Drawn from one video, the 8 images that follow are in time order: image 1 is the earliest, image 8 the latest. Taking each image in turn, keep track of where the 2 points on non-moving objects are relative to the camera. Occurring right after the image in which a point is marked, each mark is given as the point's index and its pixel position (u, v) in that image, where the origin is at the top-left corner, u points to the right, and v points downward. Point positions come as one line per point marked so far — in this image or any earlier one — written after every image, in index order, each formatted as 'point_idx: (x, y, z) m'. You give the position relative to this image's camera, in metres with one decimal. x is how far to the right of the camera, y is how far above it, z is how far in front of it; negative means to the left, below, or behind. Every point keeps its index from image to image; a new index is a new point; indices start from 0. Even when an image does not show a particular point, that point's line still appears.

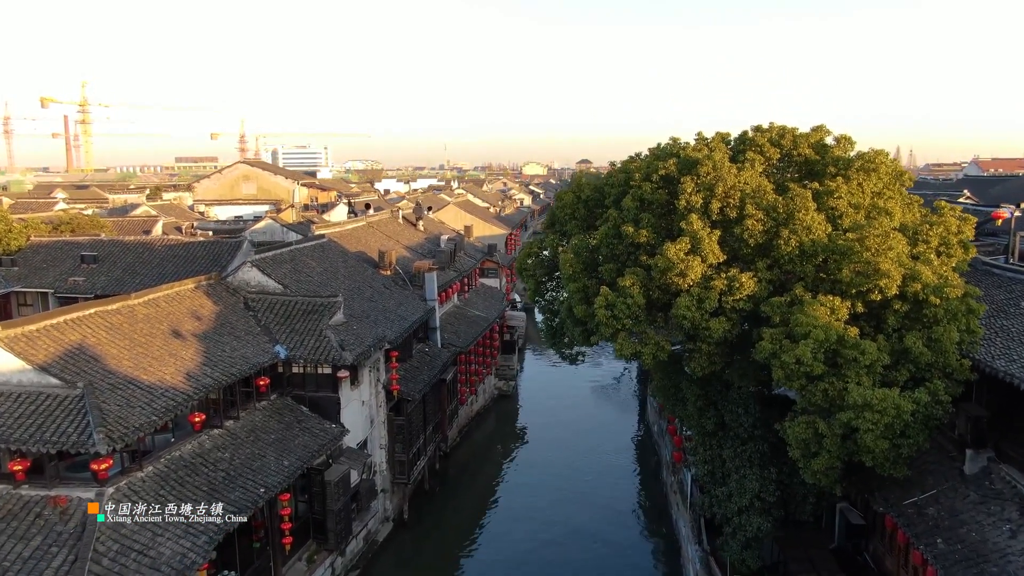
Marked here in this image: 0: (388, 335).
0: (-3.1, -1.2, +17.0) m
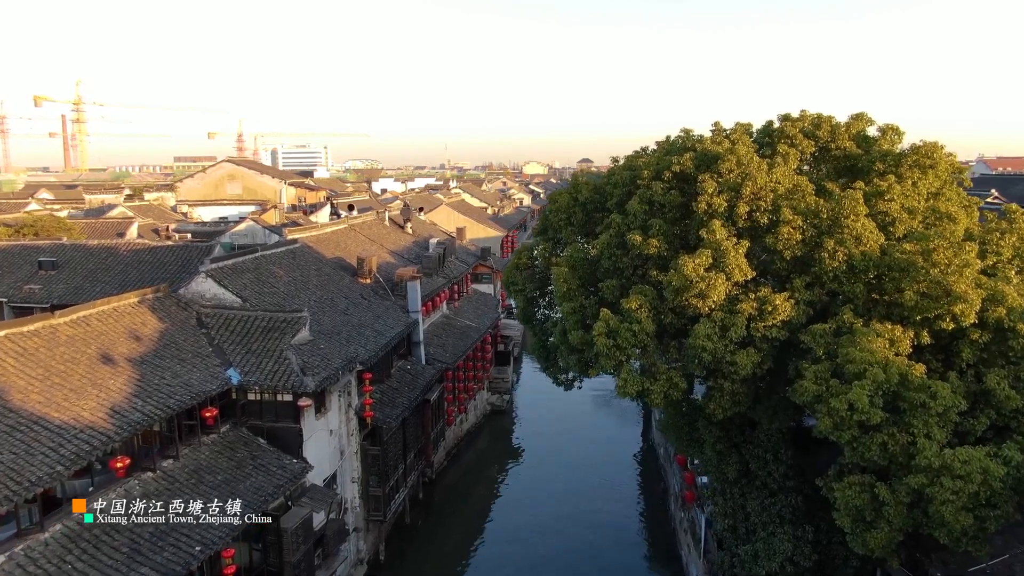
0: (-3.4, -1.5, +15.0) m
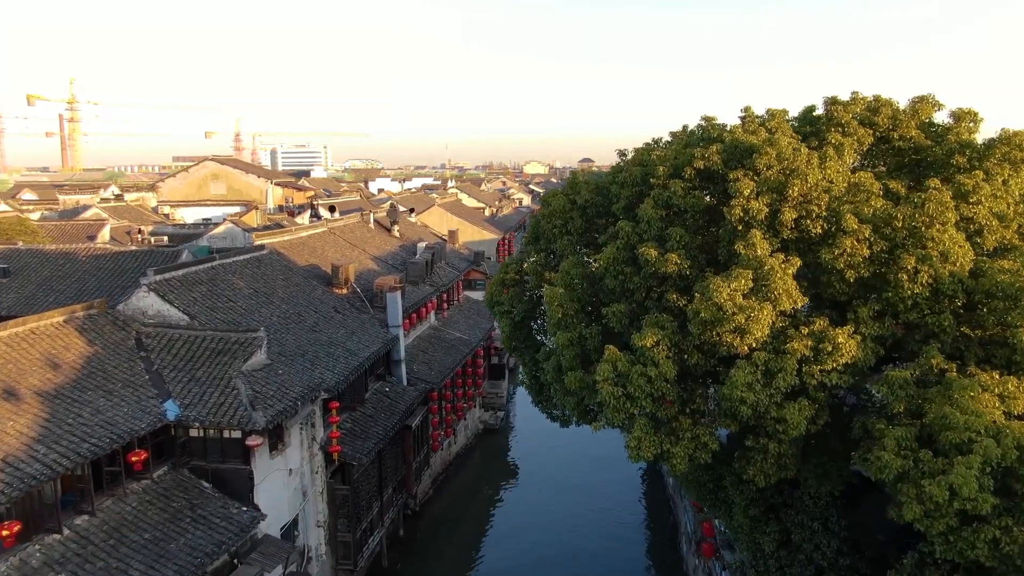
0: (-3.6, -1.8, +13.1) m
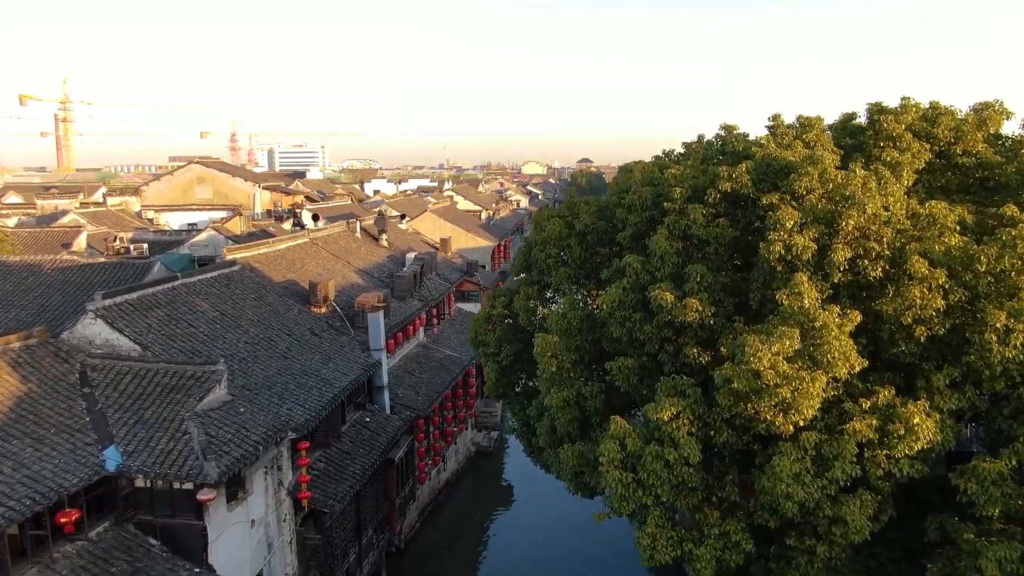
0: (-3.8, -2.3, +11.7) m
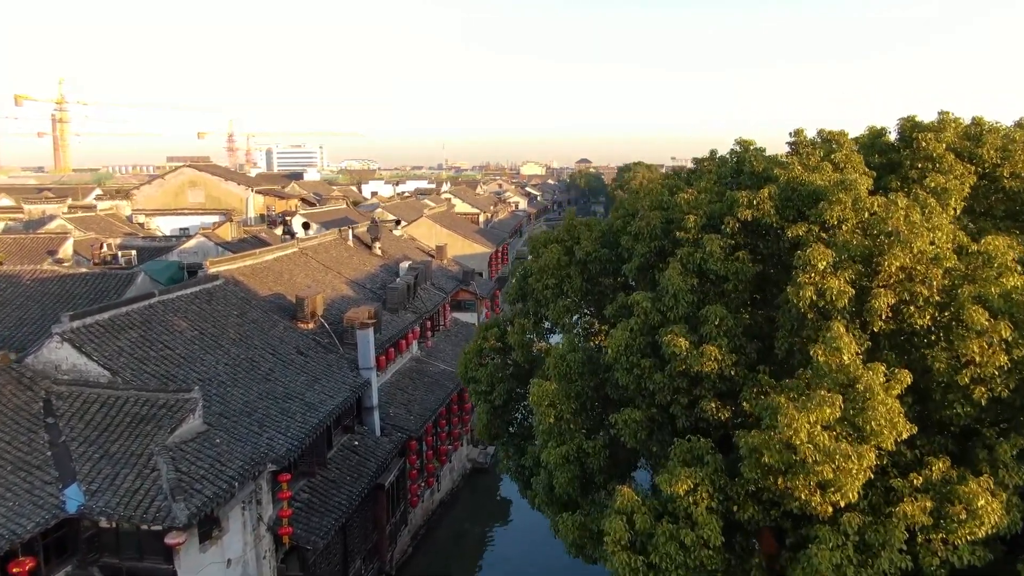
0: (-3.8, -2.6, +10.9) m
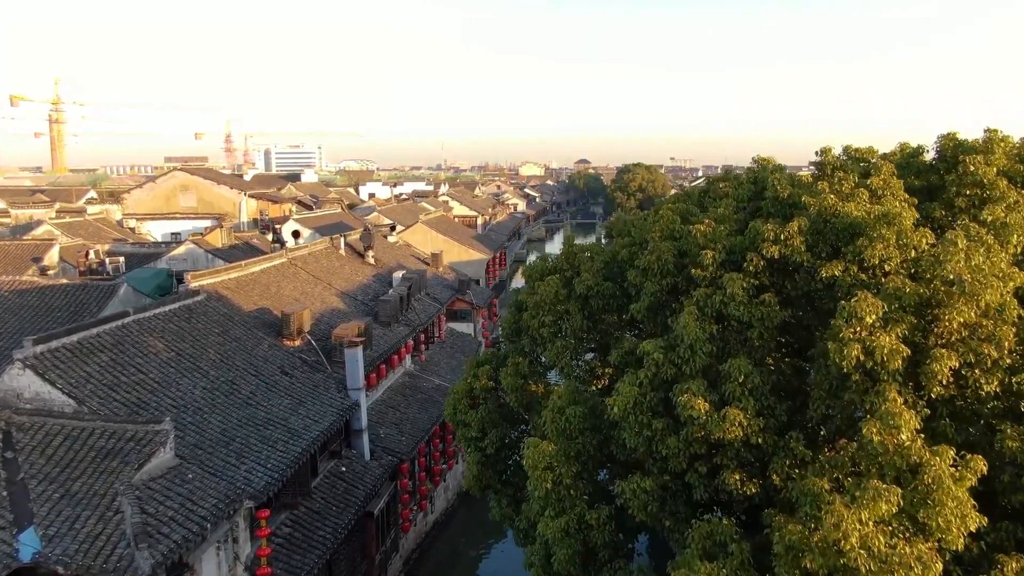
0: (-3.9, -2.9, +10.2) m
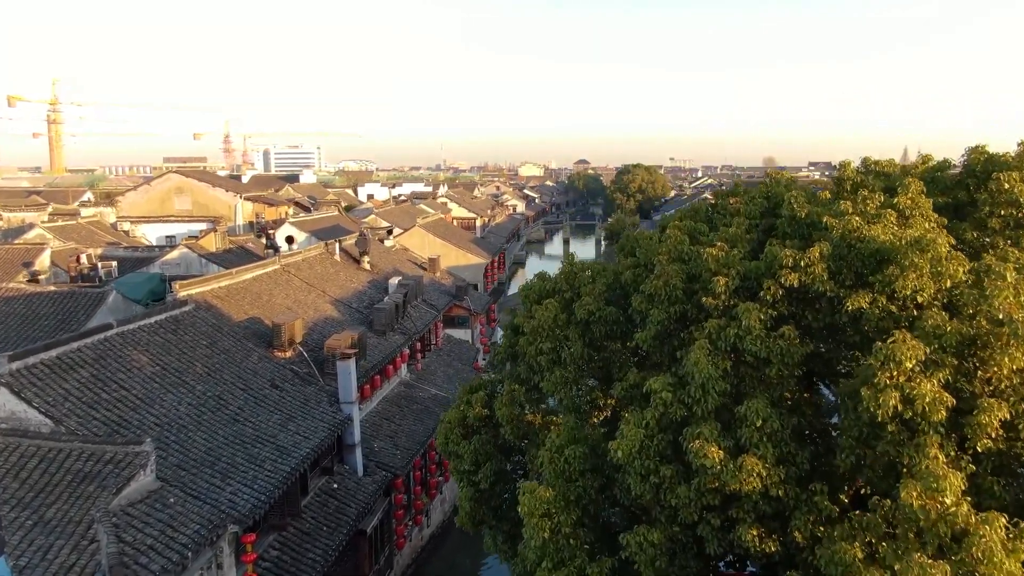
0: (-3.9, -3.1, +9.8) m
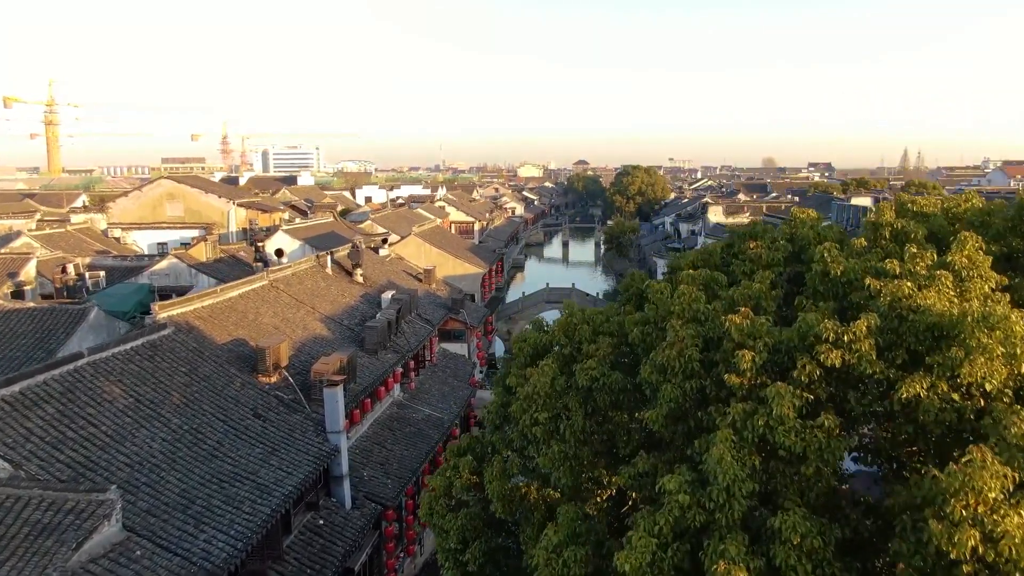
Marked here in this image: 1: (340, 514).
0: (-4.0, -3.6, +9.1) m
1: (-3.2, -4.2, +12.6) m
